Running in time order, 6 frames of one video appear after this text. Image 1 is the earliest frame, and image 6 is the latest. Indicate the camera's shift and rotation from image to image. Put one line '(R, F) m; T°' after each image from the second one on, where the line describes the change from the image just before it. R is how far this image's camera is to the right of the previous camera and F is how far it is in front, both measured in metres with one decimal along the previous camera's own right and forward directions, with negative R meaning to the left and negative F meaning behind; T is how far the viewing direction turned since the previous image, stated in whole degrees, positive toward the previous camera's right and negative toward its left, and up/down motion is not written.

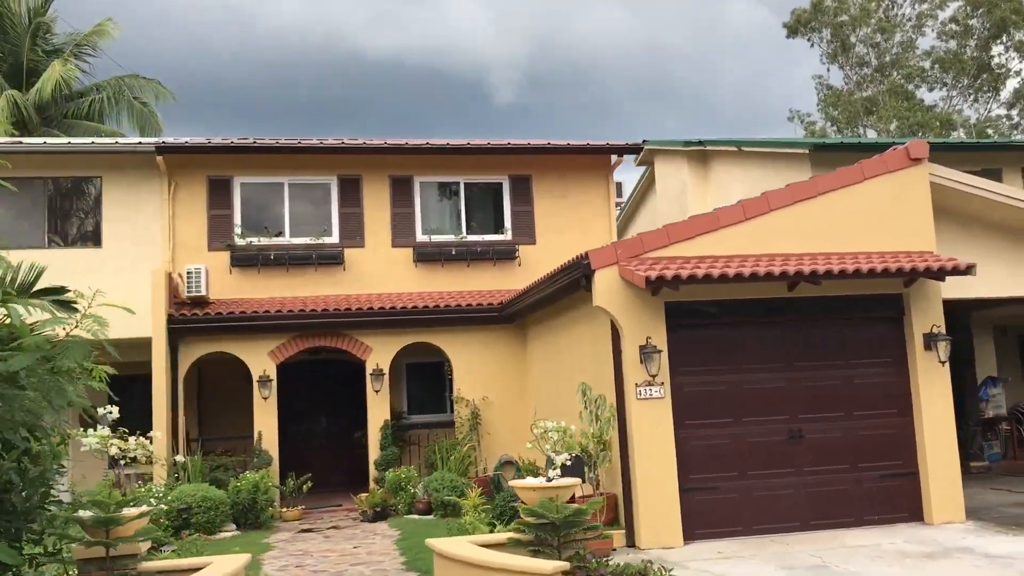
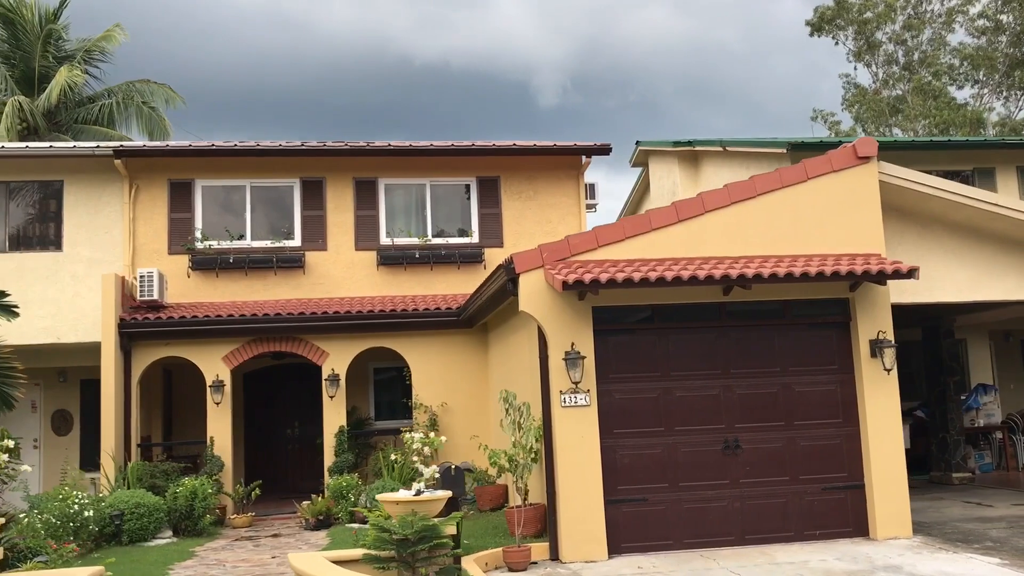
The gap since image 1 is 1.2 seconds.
(+1.2, +0.3) m; -2°
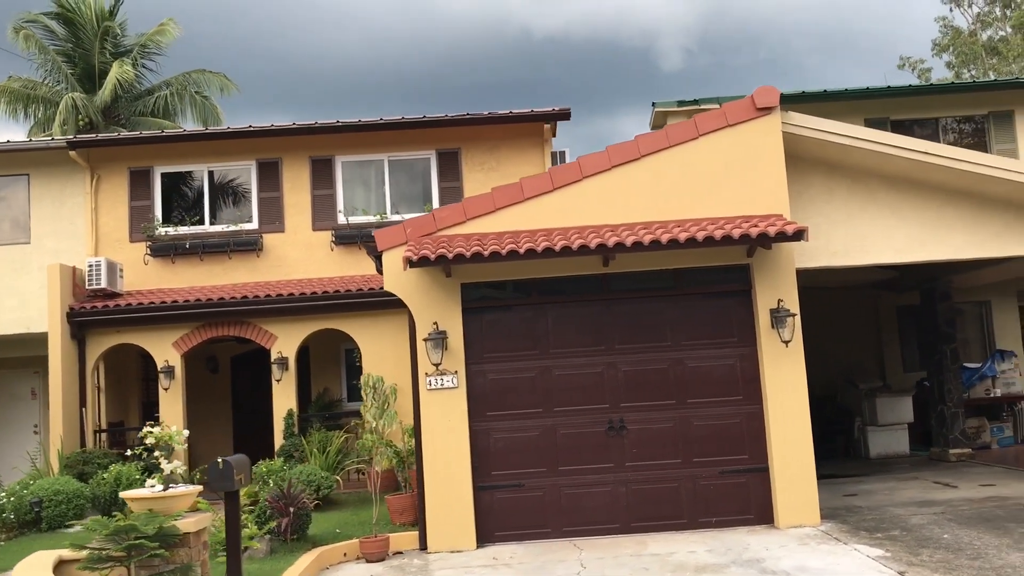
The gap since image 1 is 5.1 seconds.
(+2.5, +0.6) m; -6°
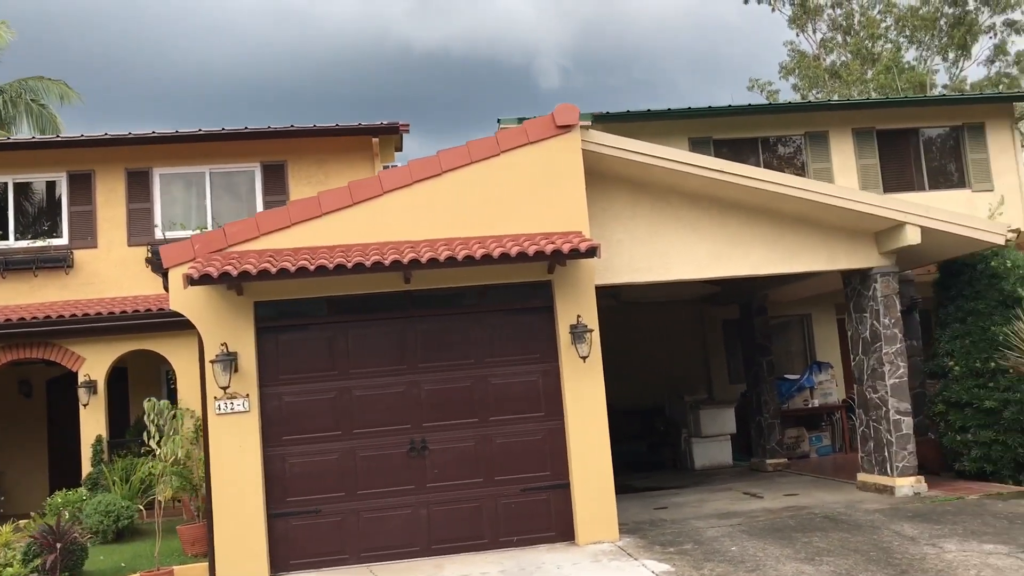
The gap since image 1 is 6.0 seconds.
(+1.0, +0.1) m; +8°
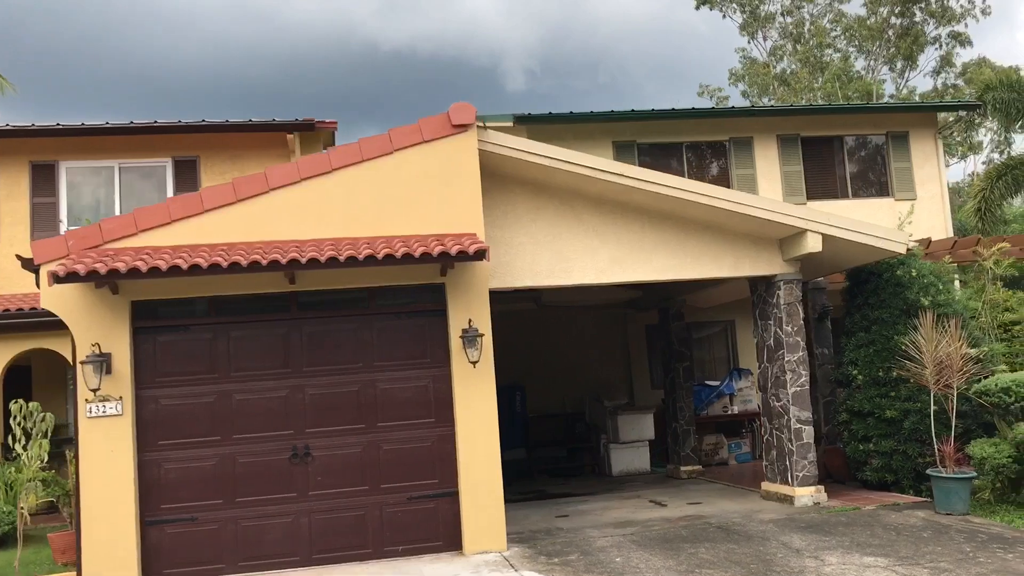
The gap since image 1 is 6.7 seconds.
(+0.8, +0.2) m; +2°
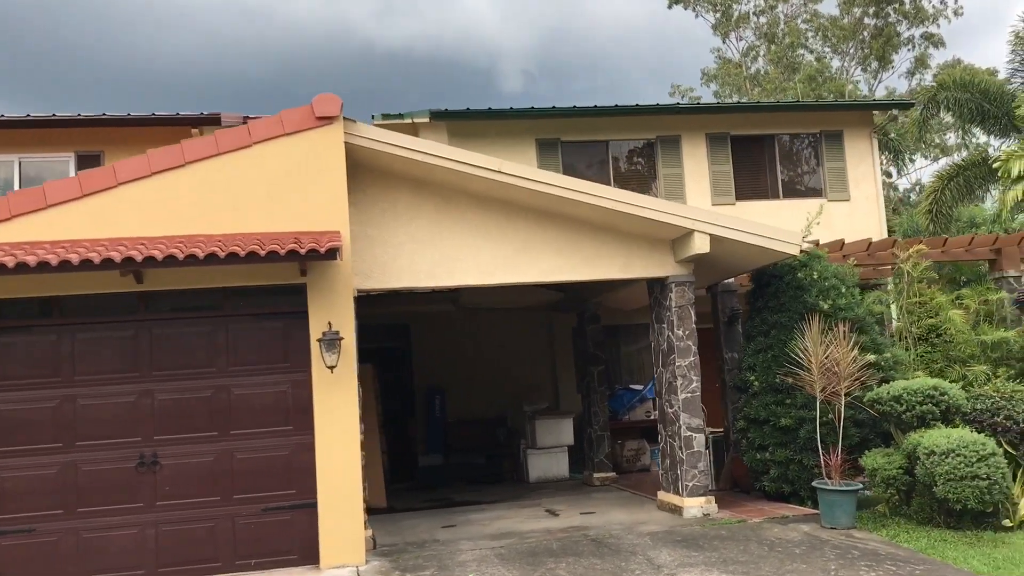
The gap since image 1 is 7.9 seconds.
(+1.4, +0.4) m; 0°
